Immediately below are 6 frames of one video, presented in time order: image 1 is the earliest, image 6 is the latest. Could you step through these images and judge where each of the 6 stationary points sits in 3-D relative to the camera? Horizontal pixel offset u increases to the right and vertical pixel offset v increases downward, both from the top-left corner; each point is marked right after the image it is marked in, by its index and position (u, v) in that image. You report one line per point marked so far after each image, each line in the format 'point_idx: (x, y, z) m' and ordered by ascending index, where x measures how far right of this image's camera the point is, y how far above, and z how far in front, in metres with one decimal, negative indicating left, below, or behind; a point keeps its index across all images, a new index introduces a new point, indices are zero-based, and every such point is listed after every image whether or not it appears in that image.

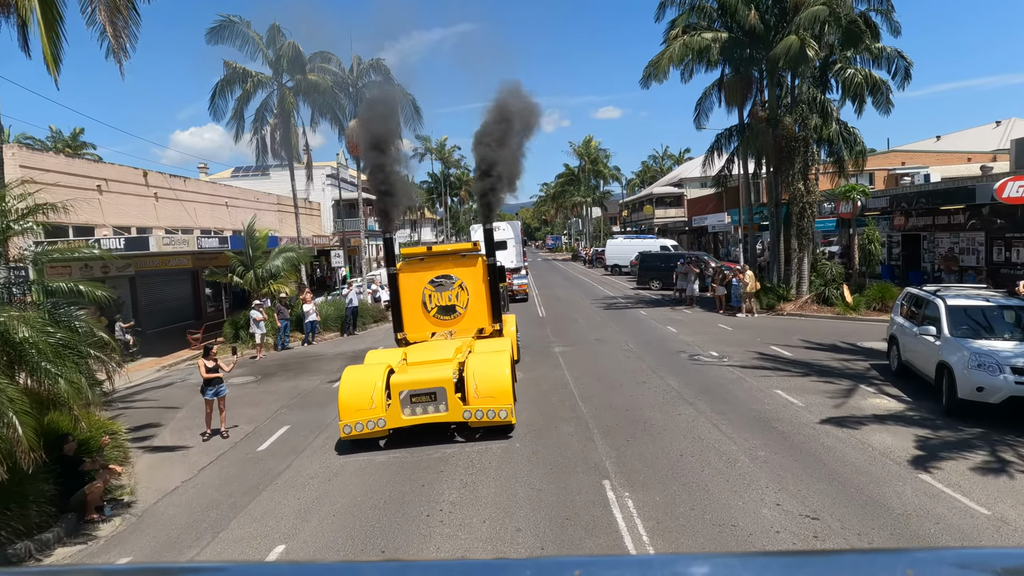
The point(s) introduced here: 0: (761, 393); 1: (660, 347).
0: (+3.1, -1.3, +8.9) m
1: (+2.6, -1.1, +12.6) m
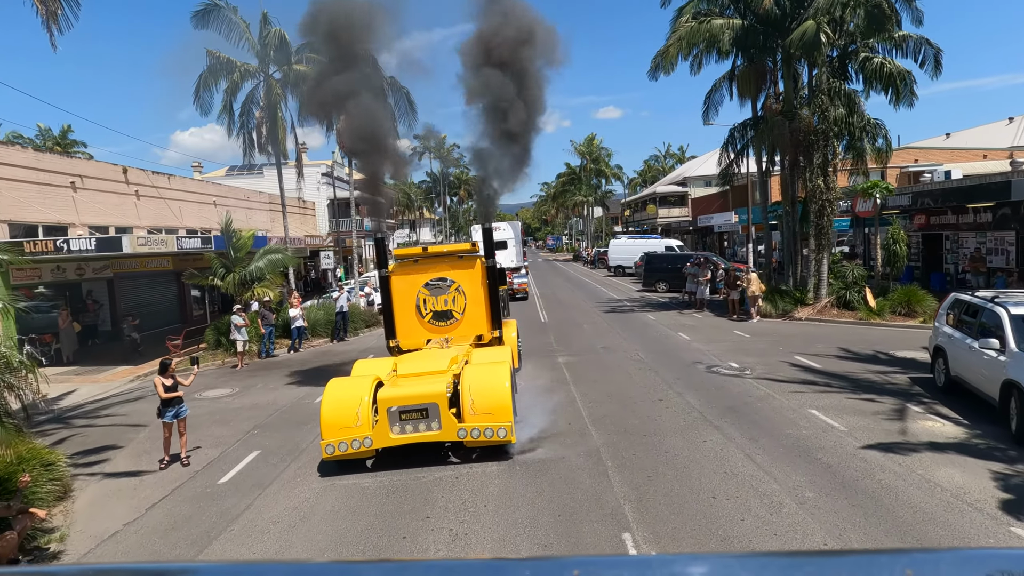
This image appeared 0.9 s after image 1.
0: (+3.1, -1.4, +7.9) m
1: (+2.6, -1.1, +11.5) m
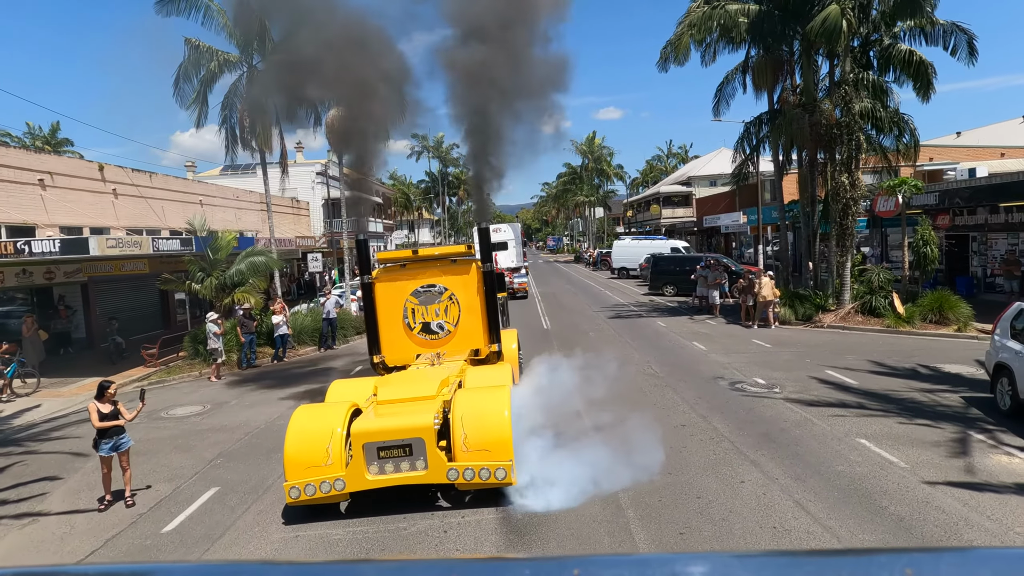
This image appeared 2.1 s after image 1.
0: (+3.1, -1.5, +6.8) m
1: (+2.6, -1.2, +10.4) m
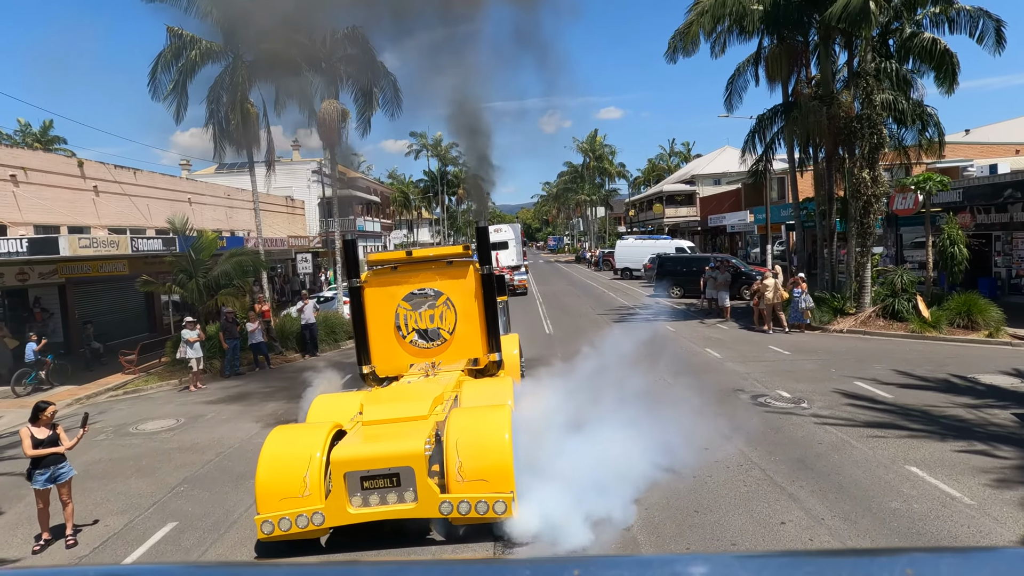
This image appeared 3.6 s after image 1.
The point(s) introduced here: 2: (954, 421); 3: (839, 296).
0: (+3.1, -1.5, +5.9) m
1: (+2.6, -1.3, +9.5) m
2: (+4.5, -1.4, +7.3) m
3: (+7.0, -0.2, +15.3) m
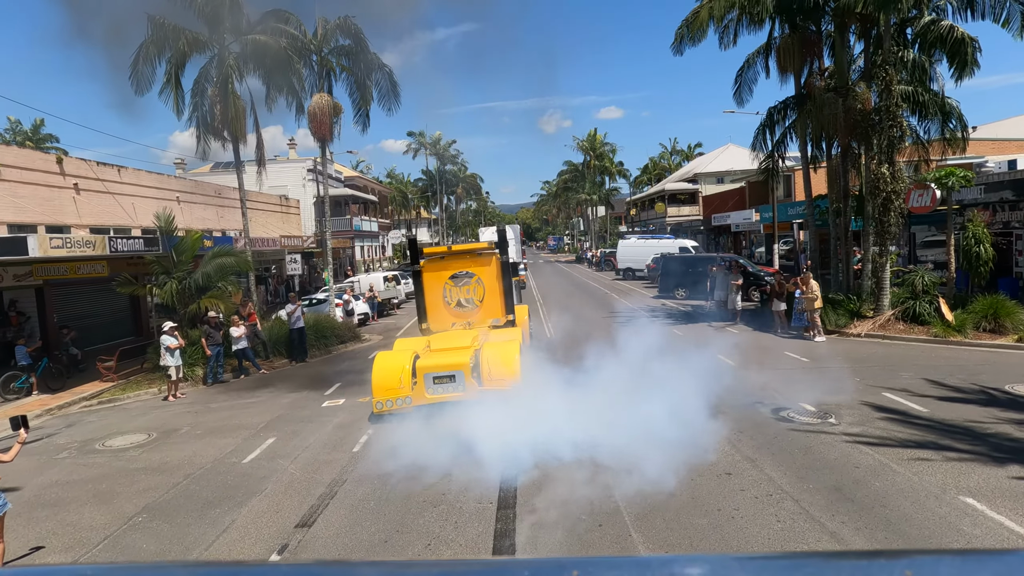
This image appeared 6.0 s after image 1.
0: (+3.1, -1.6, +5.2) m
1: (+2.6, -1.3, +8.8) m
2: (+4.5, -1.4, +6.6) m
3: (+7.0, -0.2, +14.5) m
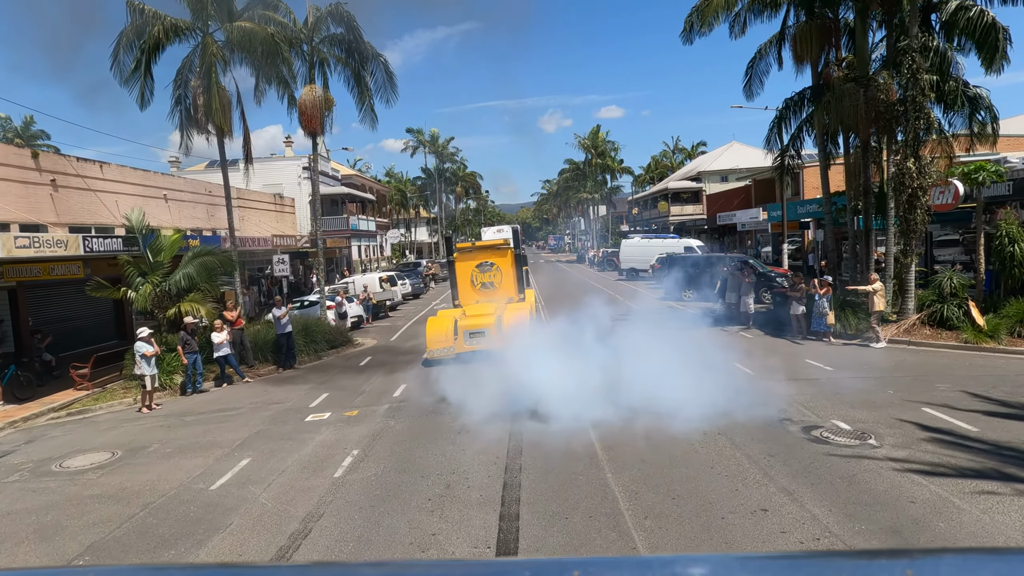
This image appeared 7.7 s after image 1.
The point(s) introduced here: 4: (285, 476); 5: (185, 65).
0: (+3.1, -1.6, +4.3) m
1: (+2.6, -1.4, +8.0) m
2: (+4.5, -1.4, +5.7) m
3: (+7.0, -0.2, +13.7) m
4: (-2.2, -1.8, +6.9) m
5: (-6.9, +4.7, +15.2) m
